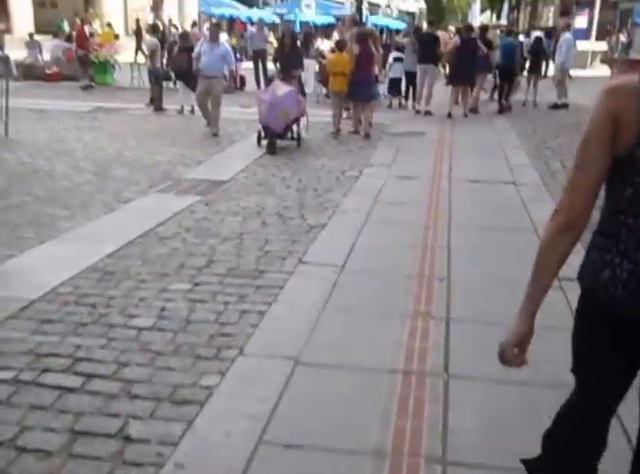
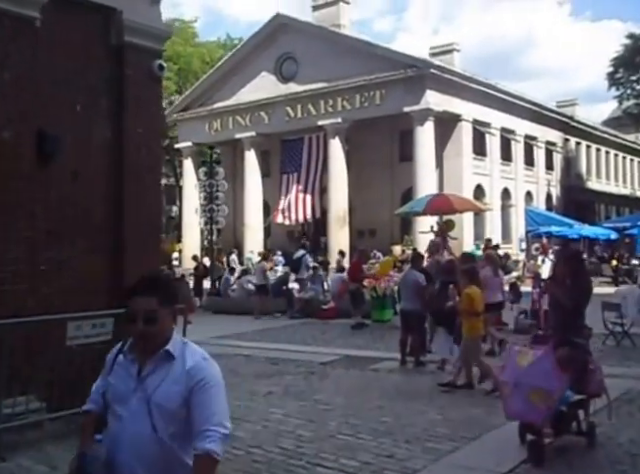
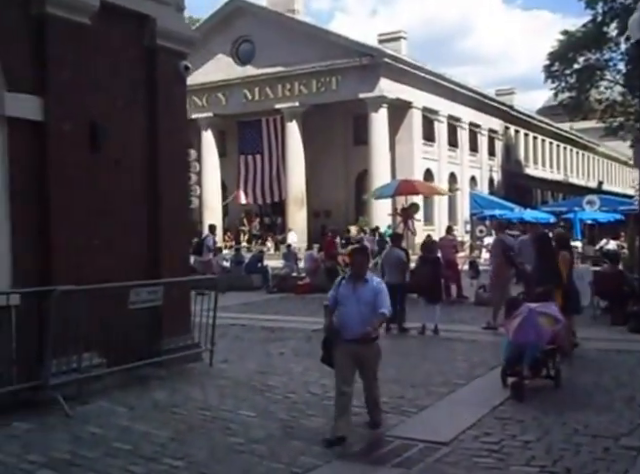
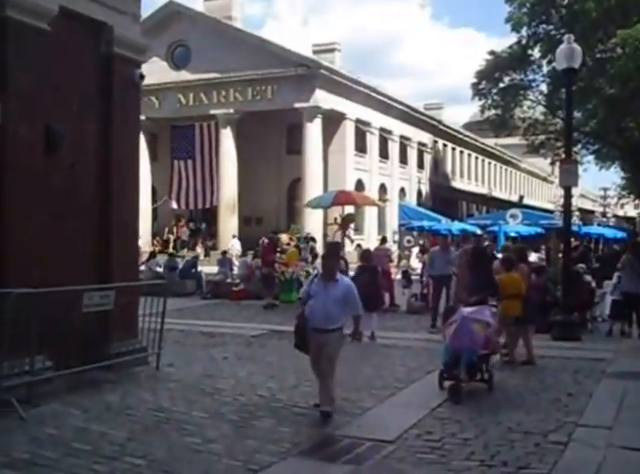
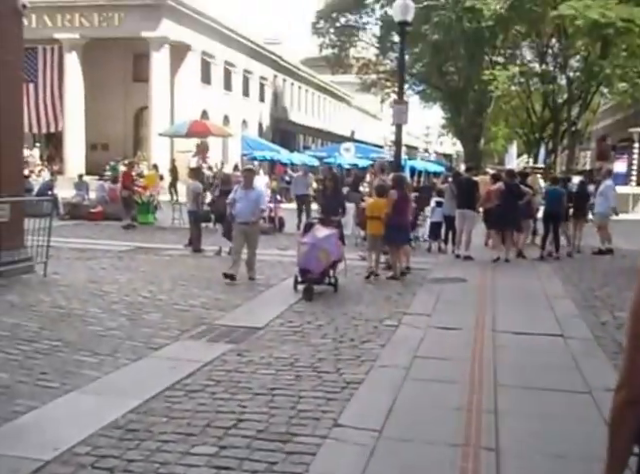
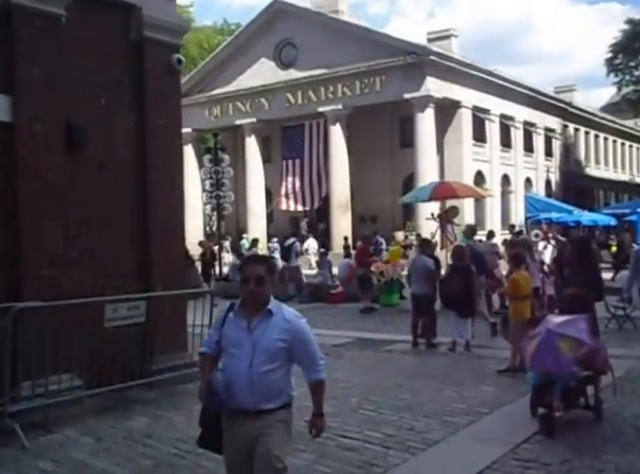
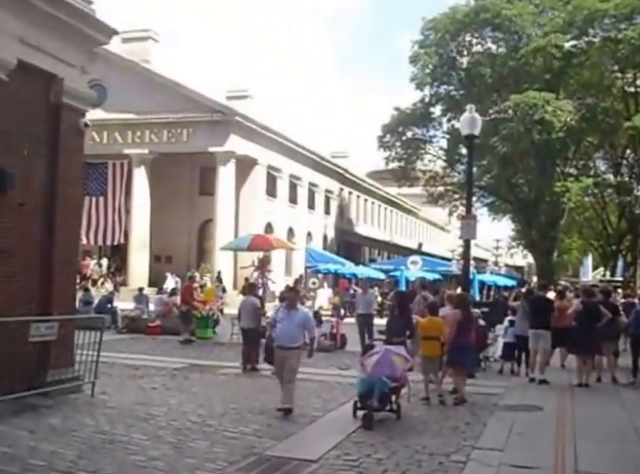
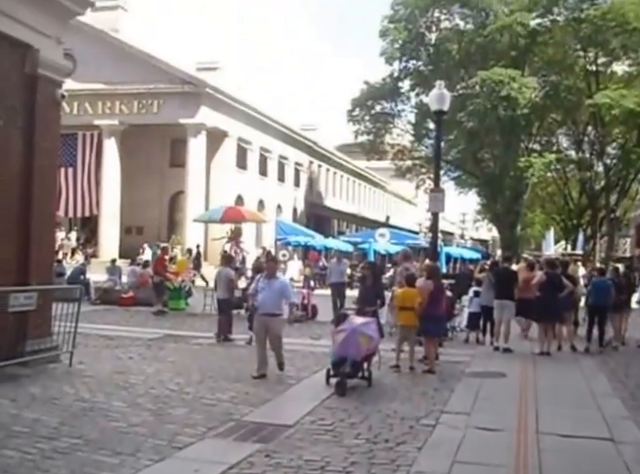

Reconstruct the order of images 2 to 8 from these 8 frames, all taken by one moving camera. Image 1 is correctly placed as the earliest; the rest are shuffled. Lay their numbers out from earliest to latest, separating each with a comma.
5, 8, 7, 4, 3, 6, 2
